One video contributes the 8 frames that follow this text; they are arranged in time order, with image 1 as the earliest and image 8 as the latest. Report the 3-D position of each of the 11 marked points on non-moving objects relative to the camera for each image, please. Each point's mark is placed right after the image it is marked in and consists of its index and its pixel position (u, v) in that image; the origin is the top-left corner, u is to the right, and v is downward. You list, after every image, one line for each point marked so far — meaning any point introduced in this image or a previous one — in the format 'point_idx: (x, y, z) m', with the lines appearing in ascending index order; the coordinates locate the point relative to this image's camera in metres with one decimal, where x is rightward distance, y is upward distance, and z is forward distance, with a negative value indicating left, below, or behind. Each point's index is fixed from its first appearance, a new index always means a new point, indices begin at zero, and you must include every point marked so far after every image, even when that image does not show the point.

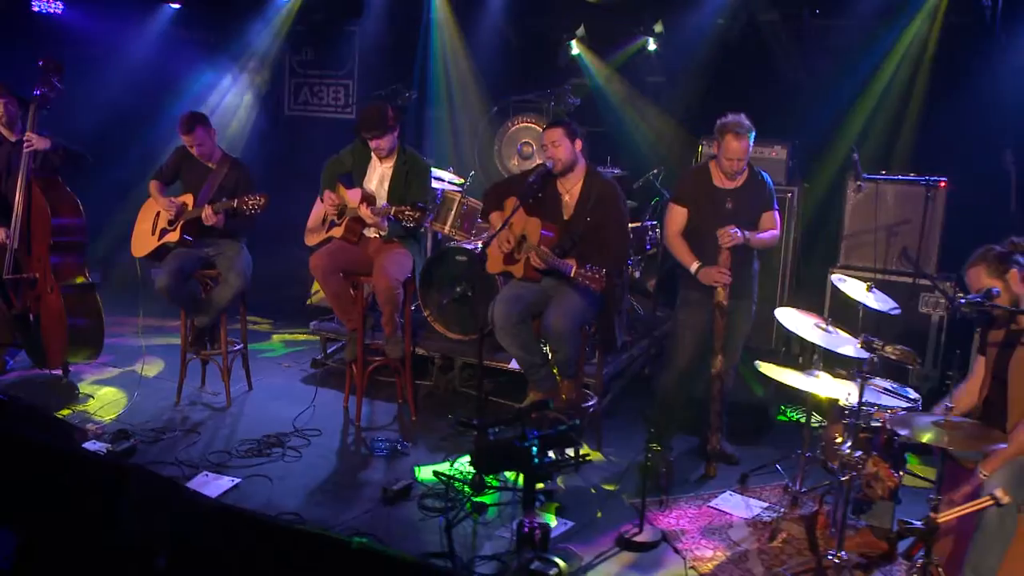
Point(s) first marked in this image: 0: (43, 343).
0: (-2.9, -0.3, +5.4) m
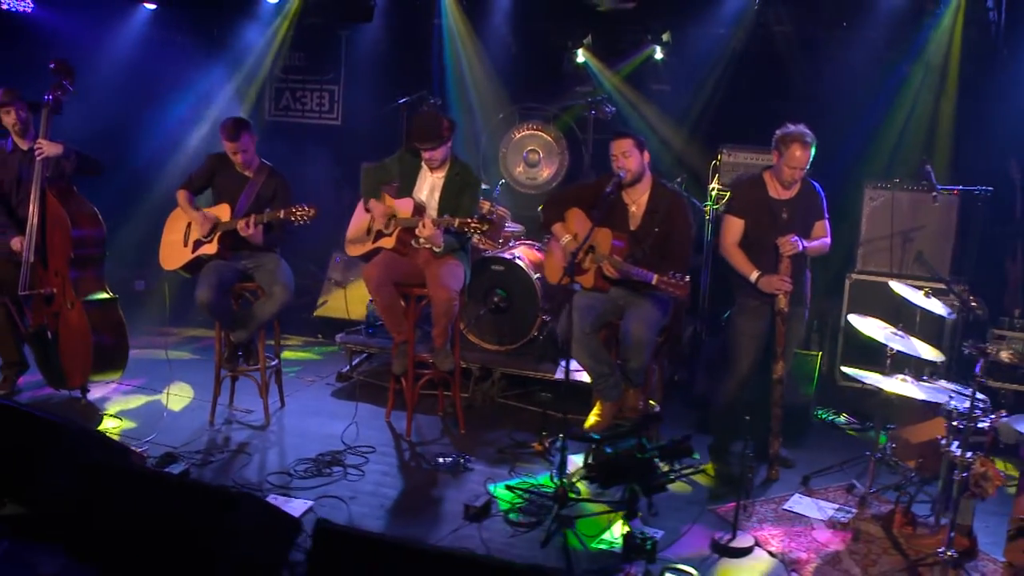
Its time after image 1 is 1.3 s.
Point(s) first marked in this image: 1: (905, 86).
0: (-2.6, -0.4, +5.1) m
1: (+2.9, +1.5, +6.4) m
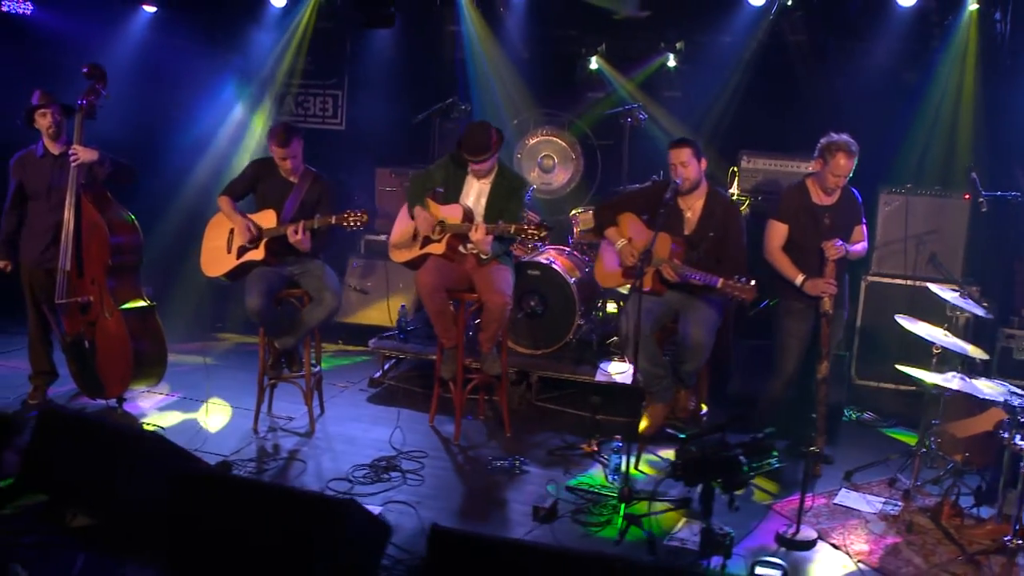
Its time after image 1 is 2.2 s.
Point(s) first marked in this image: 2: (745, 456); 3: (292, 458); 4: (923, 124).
0: (-2.3, -0.5, +5.0) m
1: (+3.0, +1.5, +6.7) m
2: (+1.0, -0.7, +3.7) m
3: (-1.2, -0.9, +4.7) m
4: (+3.1, +1.2, +6.7) m
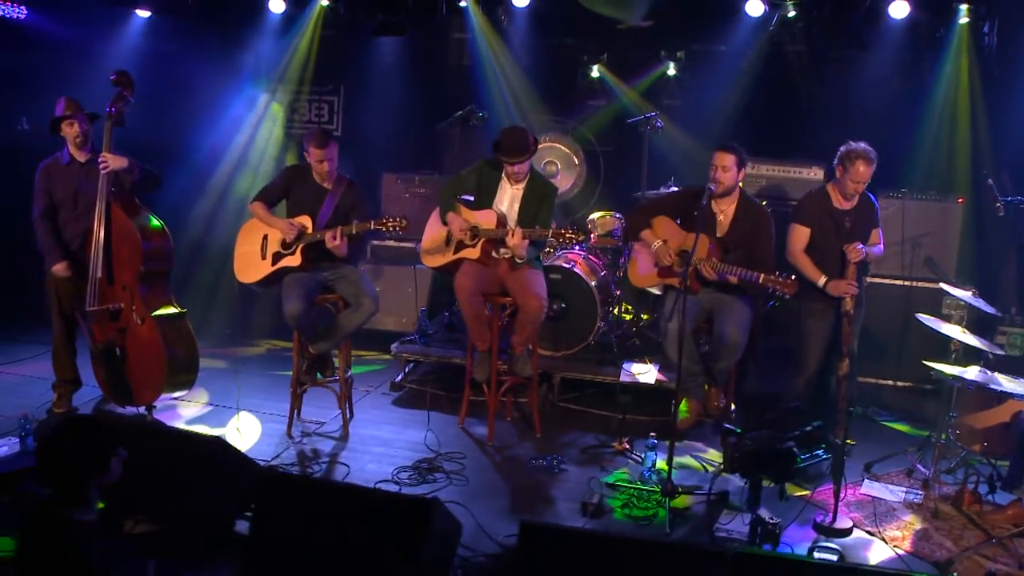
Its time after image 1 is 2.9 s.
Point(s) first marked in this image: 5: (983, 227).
0: (-2.1, -0.5, +5.0) m
1: (+3.1, +1.5, +7.0) m
2: (+1.3, -0.7, +3.9) m
3: (-1.0, -0.9, +4.8) m
4: (+3.2, +1.2, +7.0) m
5: (+3.7, +0.5, +6.8) m
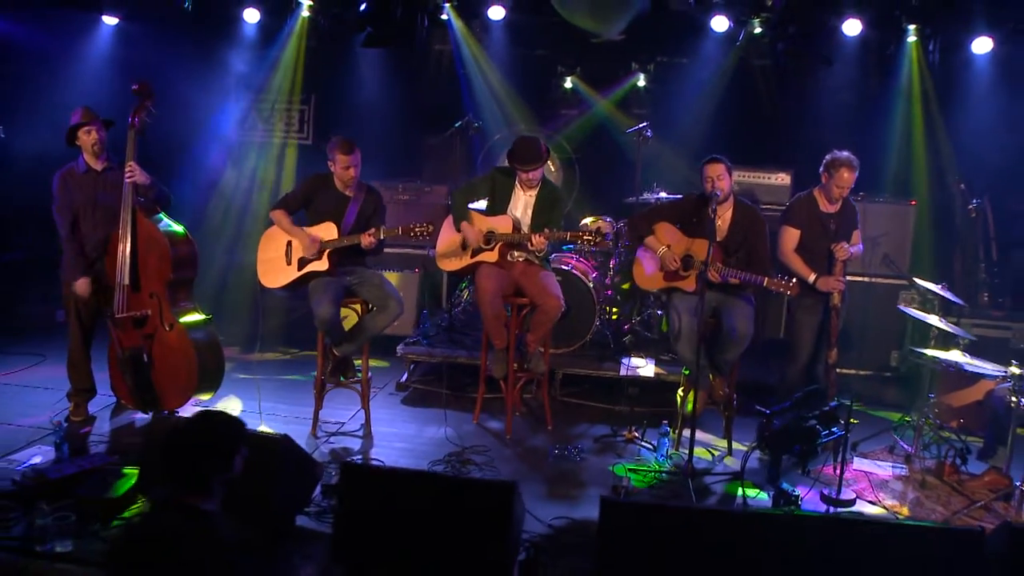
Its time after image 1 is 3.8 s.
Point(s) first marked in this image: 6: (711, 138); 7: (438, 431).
0: (-2.0, -0.6, +5.1) m
1: (+3.0, +1.5, +7.6) m
2: (+1.5, -0.6, +4.4) m
3: (-0.8, -0.9, +5.0) m
4: (+3.0, +1.3, +7.6) m
5: (+3.6, +0.5, +7.5) m
6: (+1.8, +1.3, +8.0) m
7: (-0.5, -0.9, +5.4) m
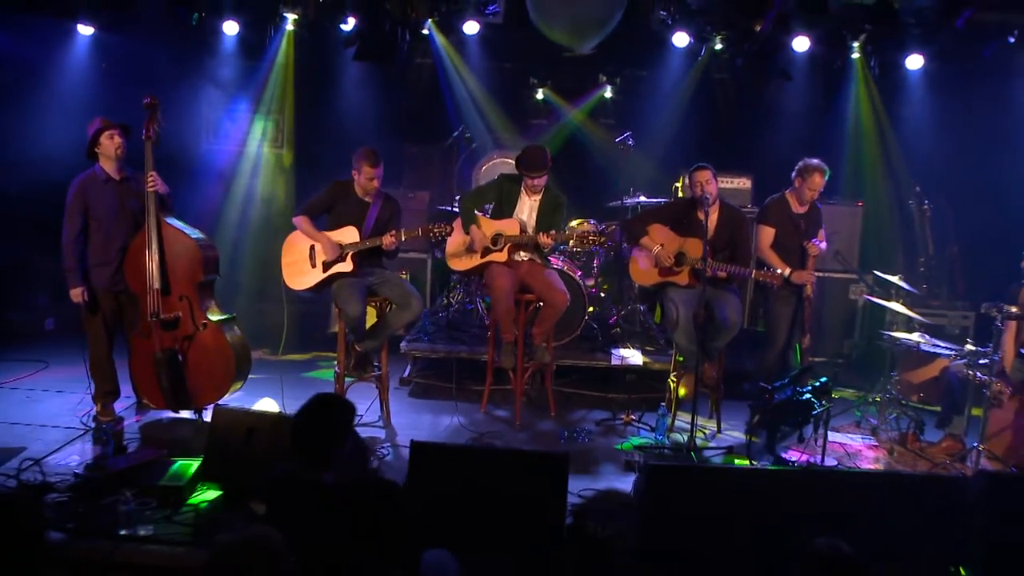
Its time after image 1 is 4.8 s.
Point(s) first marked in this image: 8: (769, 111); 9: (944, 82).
0: (-1.9, -0.6, +5.3) m
1: (+2.8, +1.5, +8.3) m
2: (+1.6, -0.6, +4.9) m
3: (-0.7, -0.9, +5.3) m
4: (+2.8, +1.3, +8.3) m
5: (+3.4, +0.6, +8.3) m
6: (+1.6, +1.4, +8.6) m
7: (-0.4, -0.9, +5.8) m
8: (+2.5, +1.7, +8.6) m
9: (+3.8, +1.8, +8.0) m
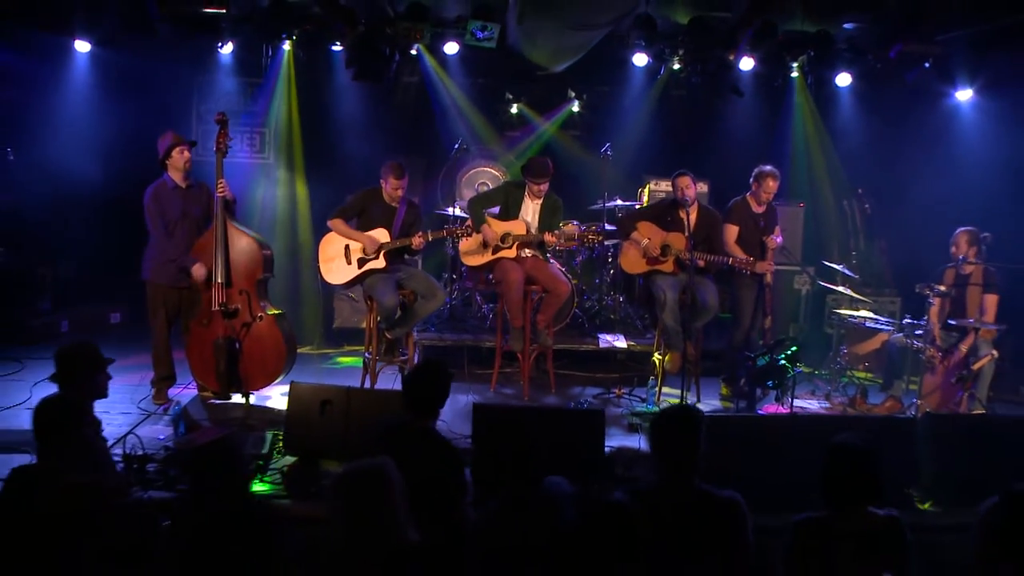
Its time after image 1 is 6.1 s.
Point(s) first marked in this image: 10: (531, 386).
0: (-1.8, -0.6, +6.0) m
1: (+2.5, +1.6, +9.4) m
2: (+1.8, -0.5, +5.9) m
3: (-0.6, -0.9, +6.1) m
4: (+2.6, +1.4, +9.4) m
5: (+3.2, +0.7, +9.4) m
6: (+1.3, +1.4, +9.6) m
7: (-0.3, -0.8, +6.6) m
8: (+2.2, +1.8, +9.6) m
9: (+3.6, +1.9, +9.1) m
10: (+0.2, -0.8, +7.0) m
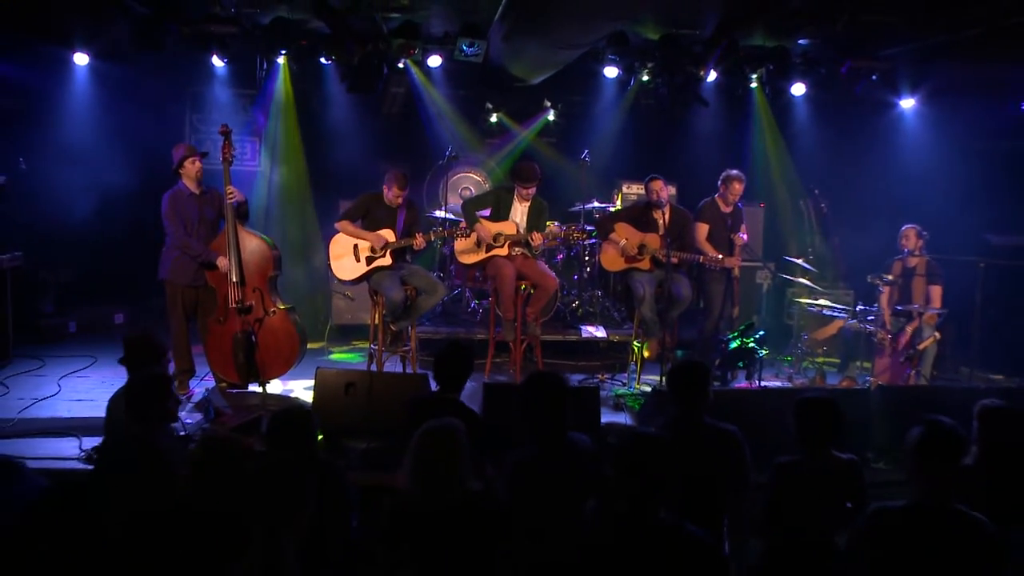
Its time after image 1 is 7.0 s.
0: (-1.8, -0.5, +6.5) m
1: (+2.3, +1.7, +10.1) m
2: (+1.8, -0.4, +6.6) m
3: (-0.6, -0.9, +6.7) m
4: (+2.4, +1.4, +10.1) m
5: (+3.0, +0.7, +10.2) m
6: (+1.1, +1.5, +10.3) m
7: (-0.4, -0.8, +7.2) m
8: (+2.0, +1.8, +10.3) m
9: (+3.4, +2.0, +9.9) m
10: (+0.1, -0.7, +7.6) m
